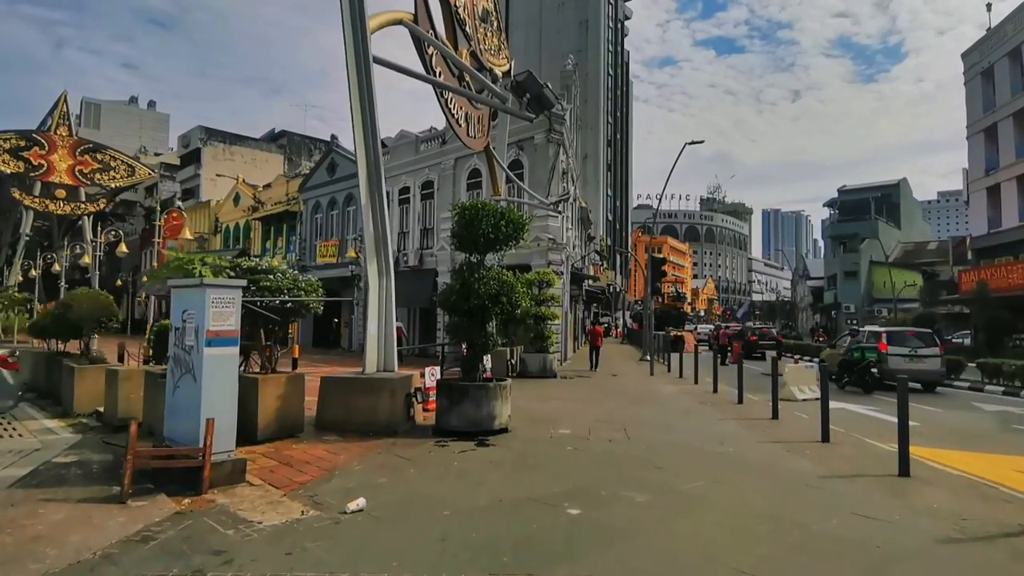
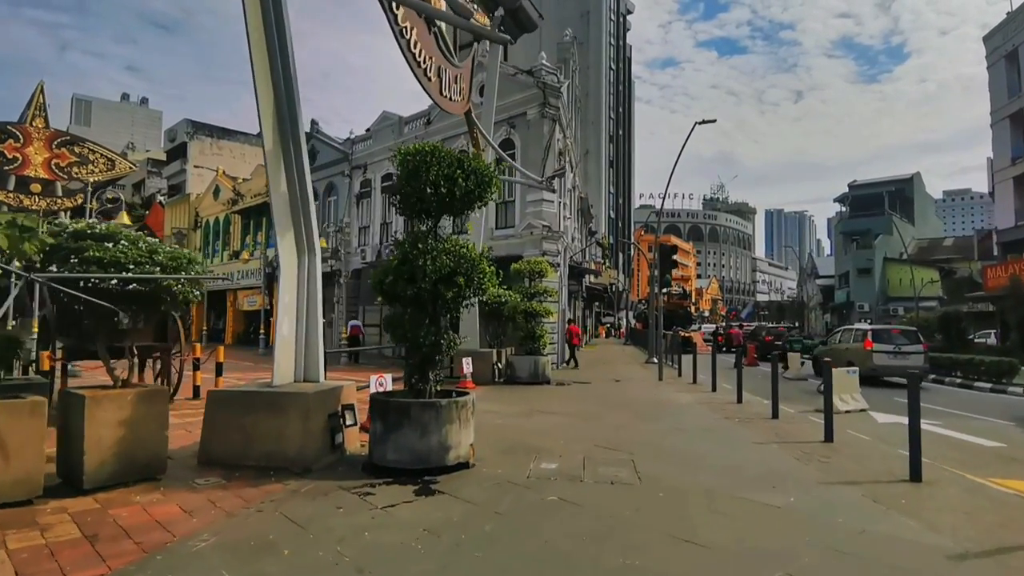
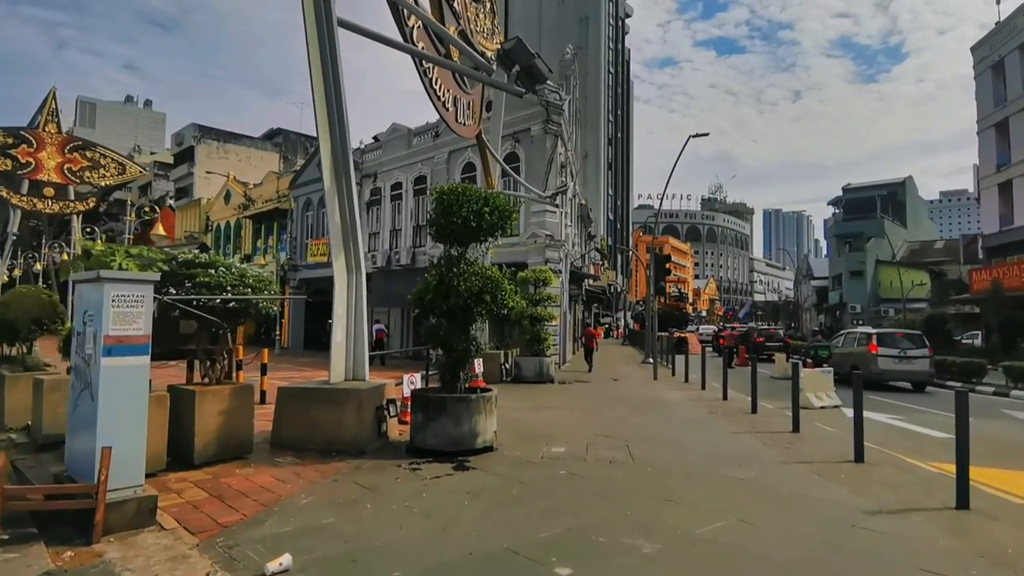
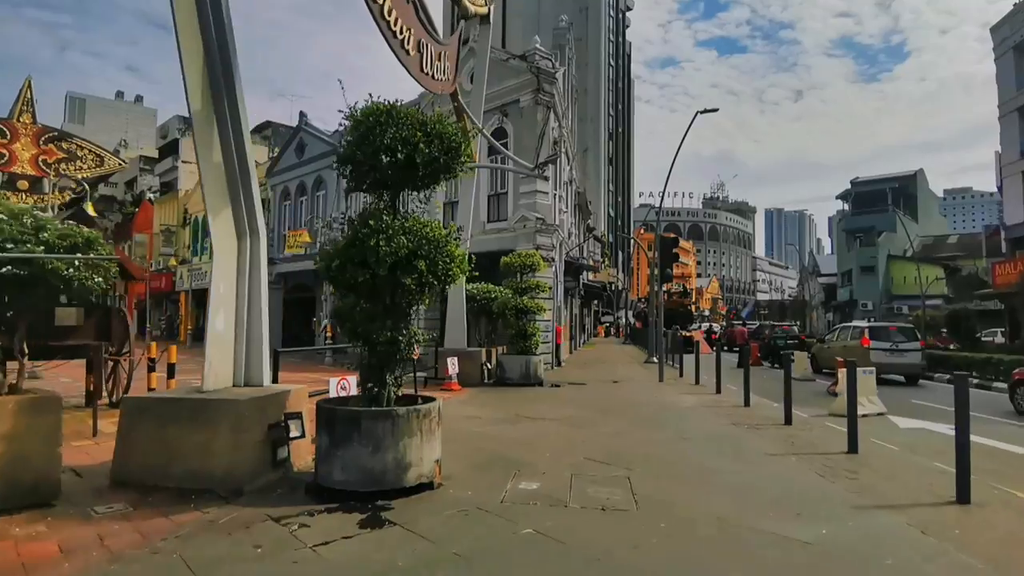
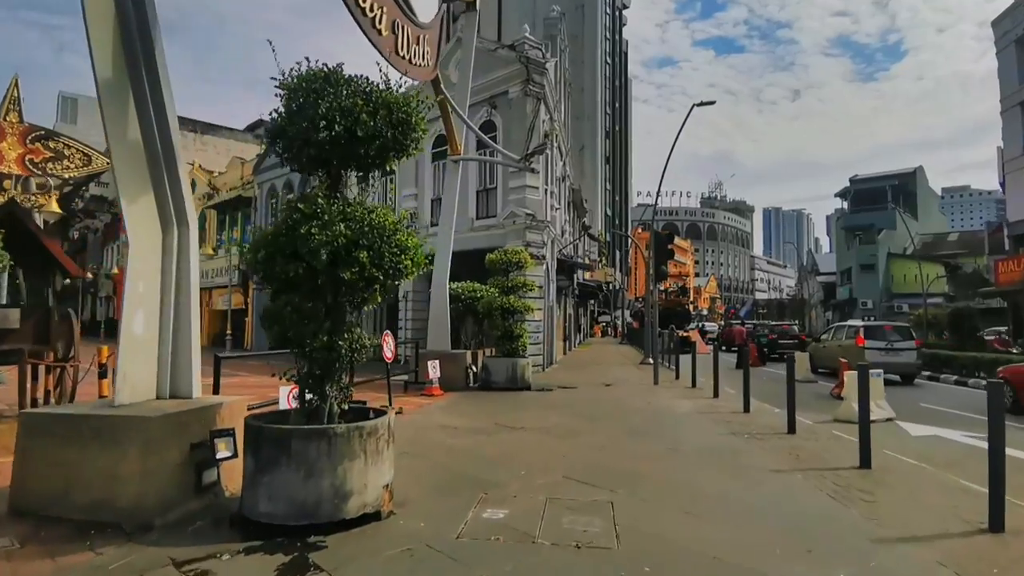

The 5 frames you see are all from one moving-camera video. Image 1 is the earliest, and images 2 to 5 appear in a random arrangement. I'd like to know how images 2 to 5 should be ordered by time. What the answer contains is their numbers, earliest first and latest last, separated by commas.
3, 2, 4, 5
